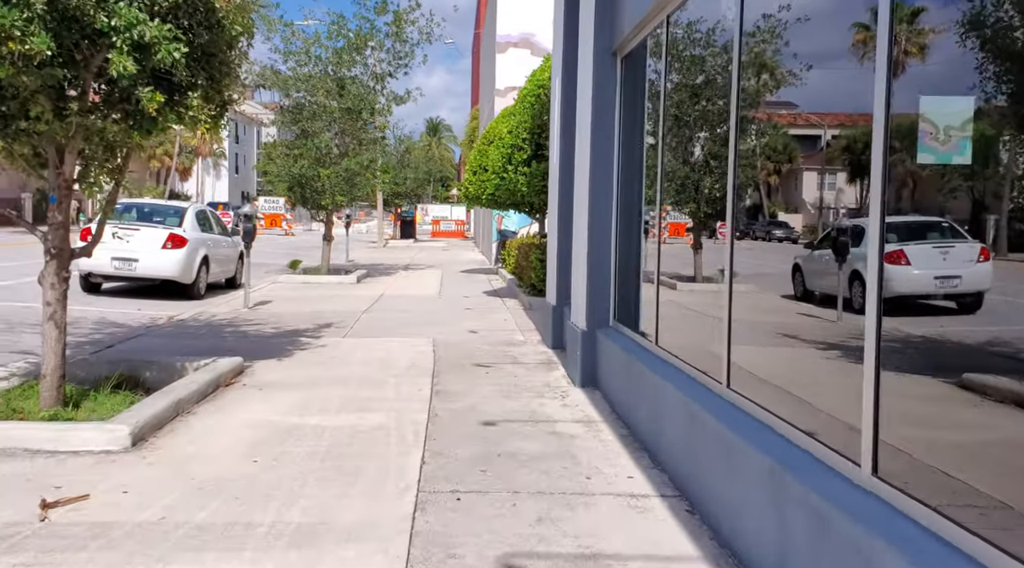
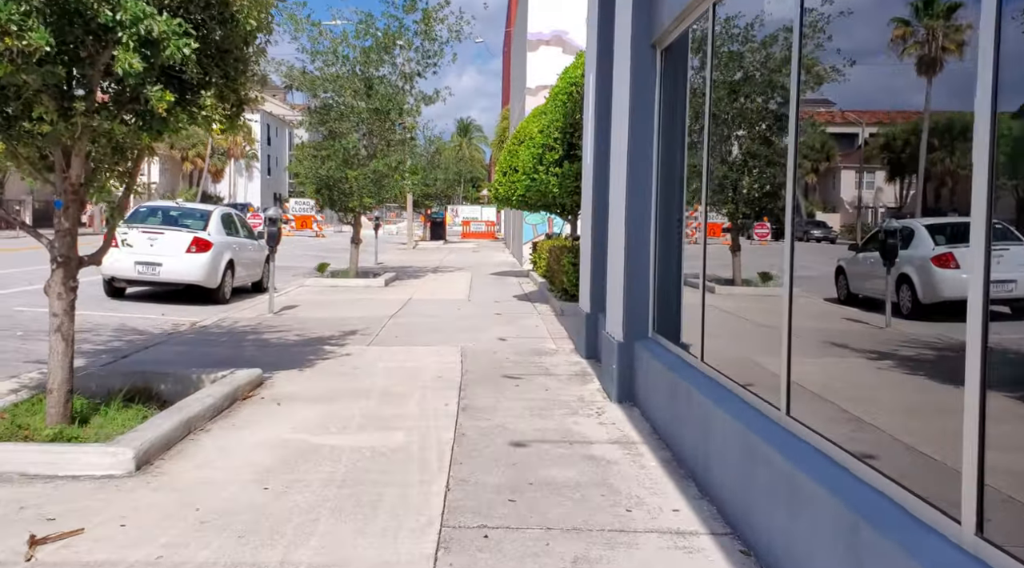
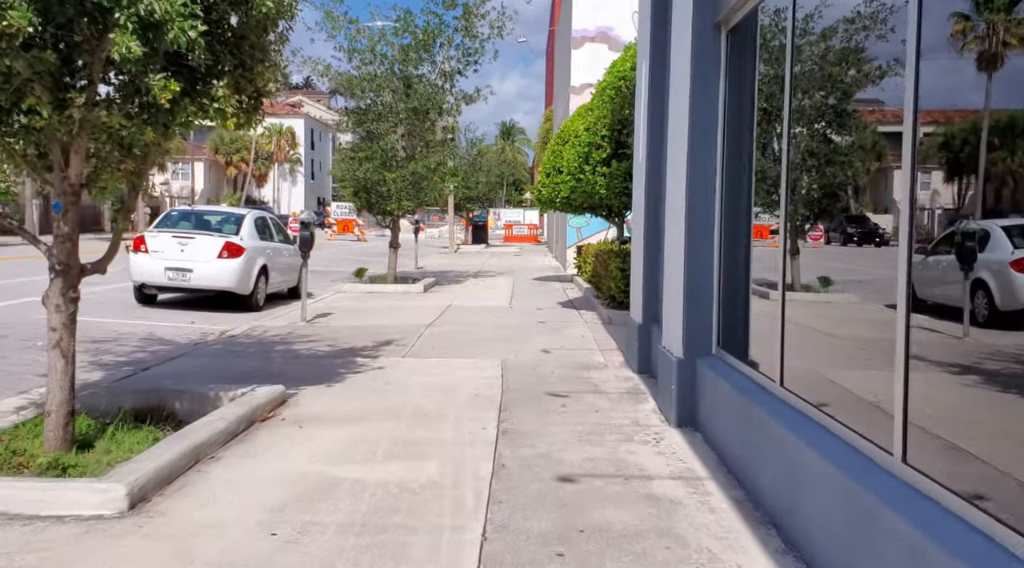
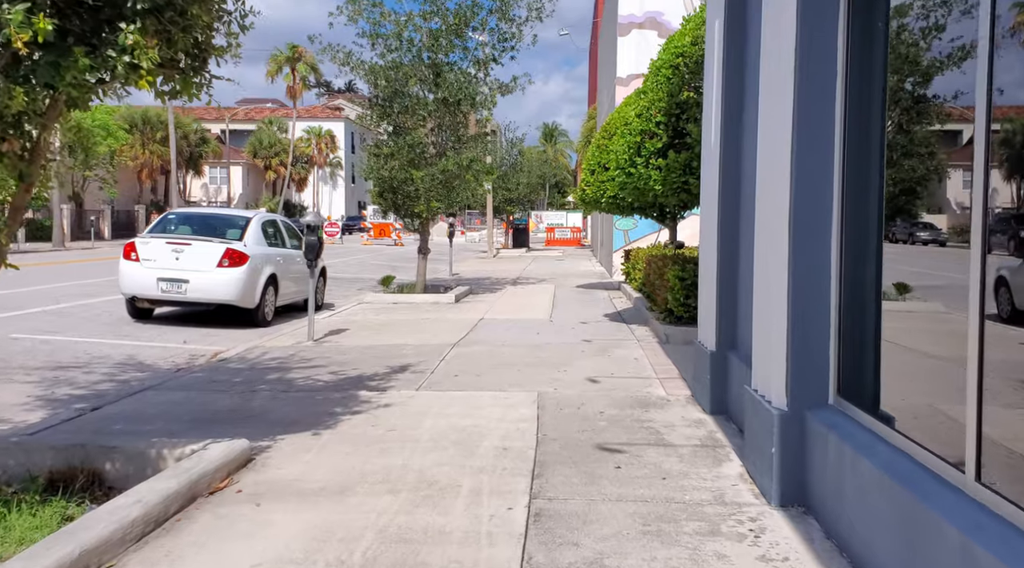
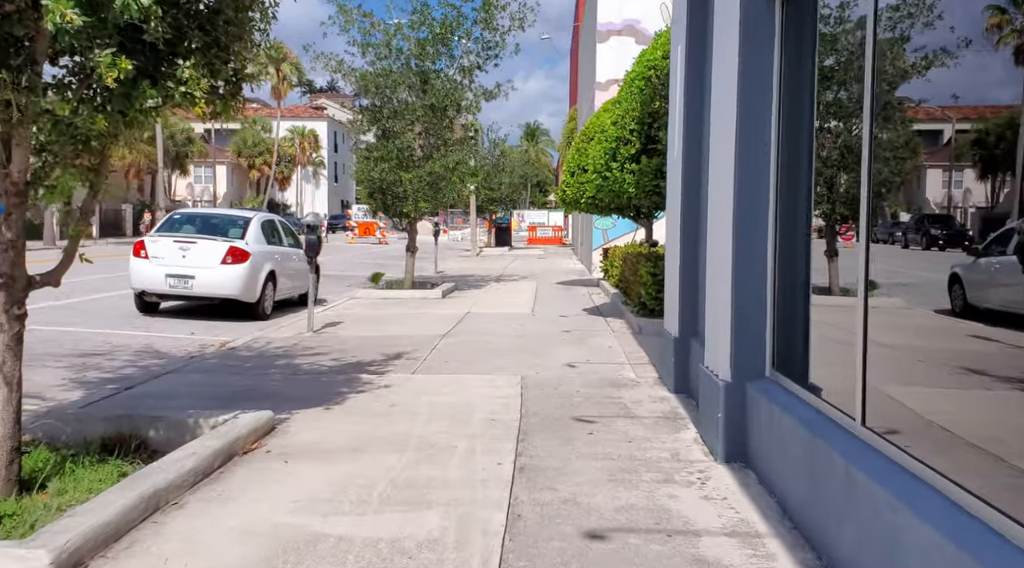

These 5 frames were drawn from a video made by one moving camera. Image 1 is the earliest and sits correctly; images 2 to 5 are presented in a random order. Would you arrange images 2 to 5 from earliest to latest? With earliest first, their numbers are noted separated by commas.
2, 3, 5, 4
